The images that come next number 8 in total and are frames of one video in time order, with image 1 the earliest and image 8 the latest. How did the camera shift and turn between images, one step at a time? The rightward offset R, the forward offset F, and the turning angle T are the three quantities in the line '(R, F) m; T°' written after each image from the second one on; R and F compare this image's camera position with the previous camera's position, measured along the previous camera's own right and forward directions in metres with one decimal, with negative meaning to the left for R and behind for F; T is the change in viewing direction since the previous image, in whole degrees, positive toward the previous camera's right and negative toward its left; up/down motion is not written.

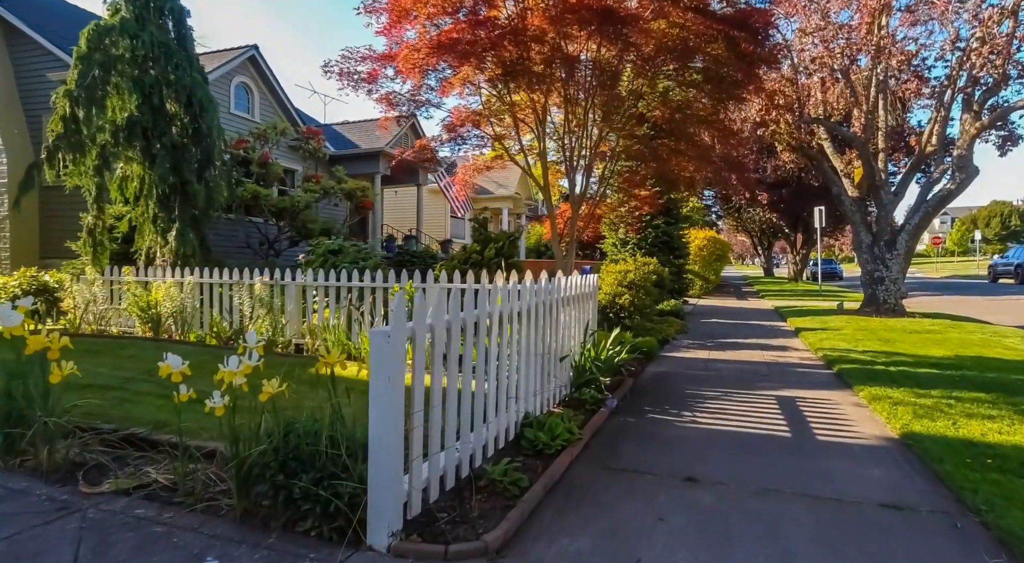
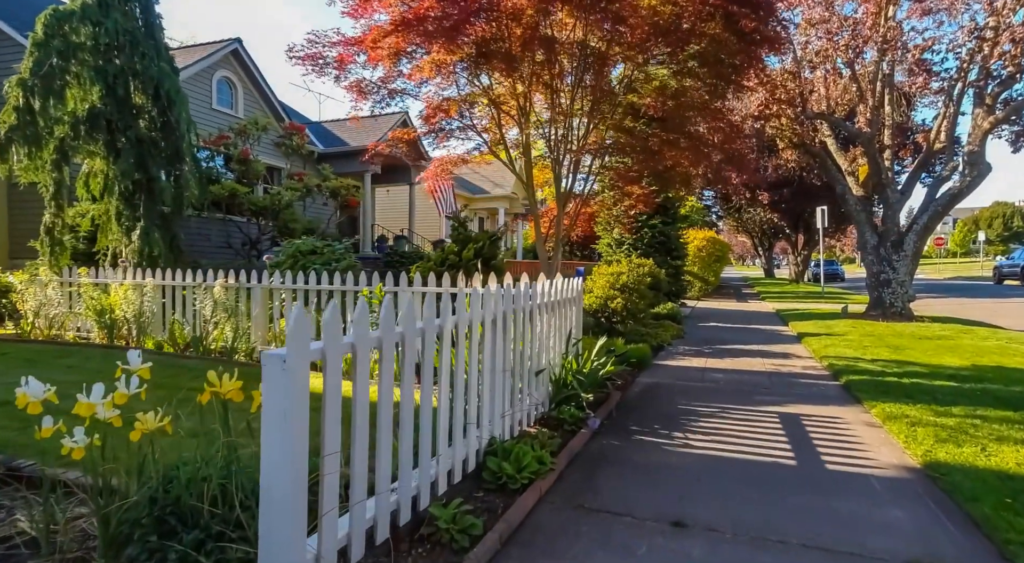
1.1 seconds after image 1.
(+0.2, +0.6) m; 0°
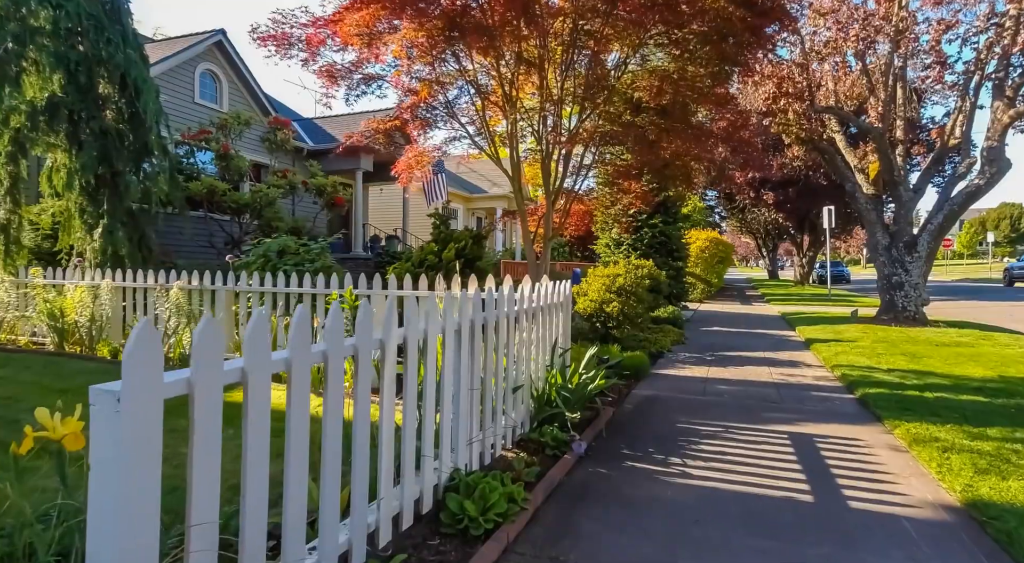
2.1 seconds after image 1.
(+0.2, +0.7) m; 0°
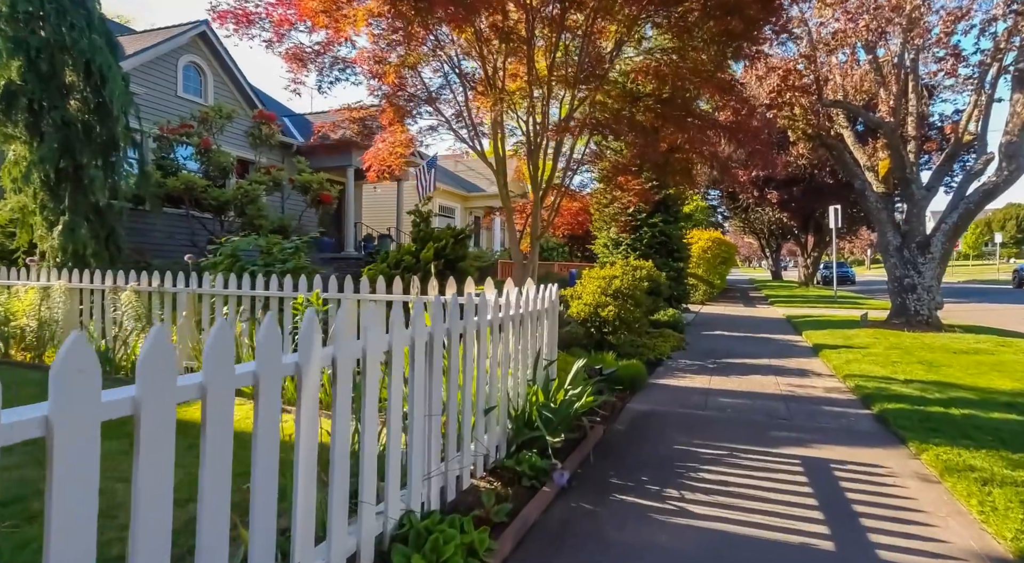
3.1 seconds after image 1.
(+0.2, +0.6) m; 0°
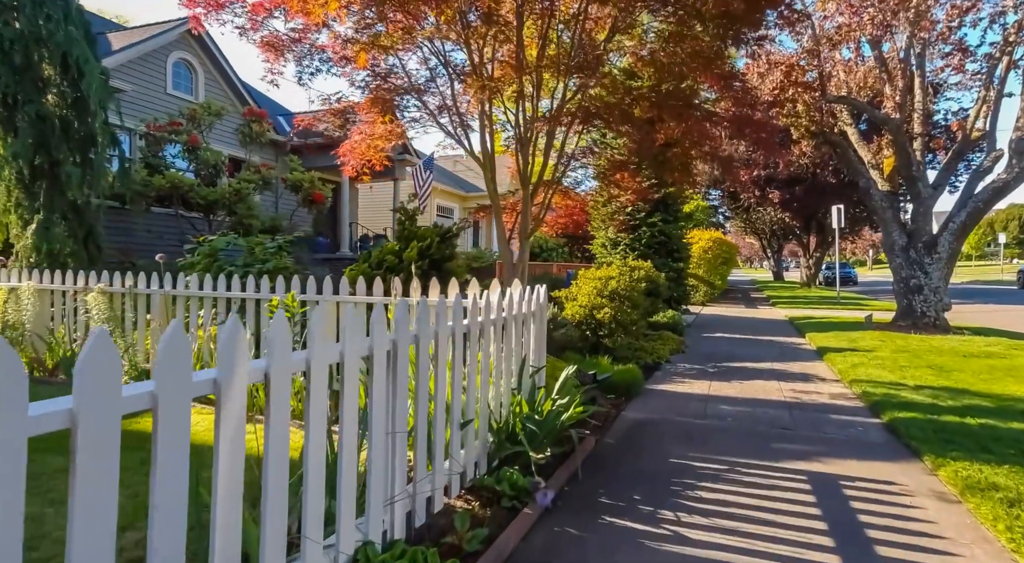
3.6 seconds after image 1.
(+0.1, +0.3) m; 0°
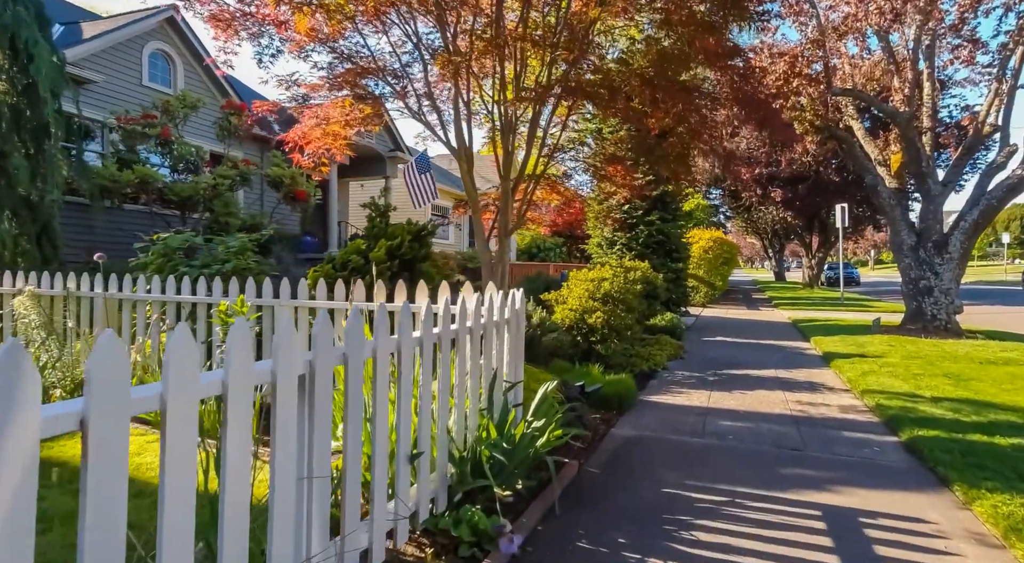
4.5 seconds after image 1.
(+0.2, +0.6) m; 0°
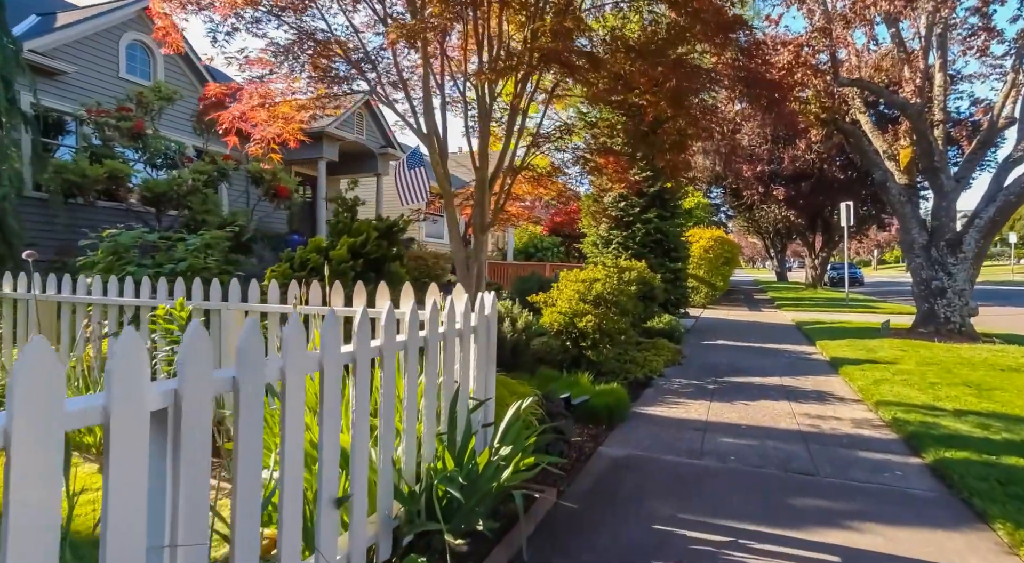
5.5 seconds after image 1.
(+0.2, +0.6) m; 0°
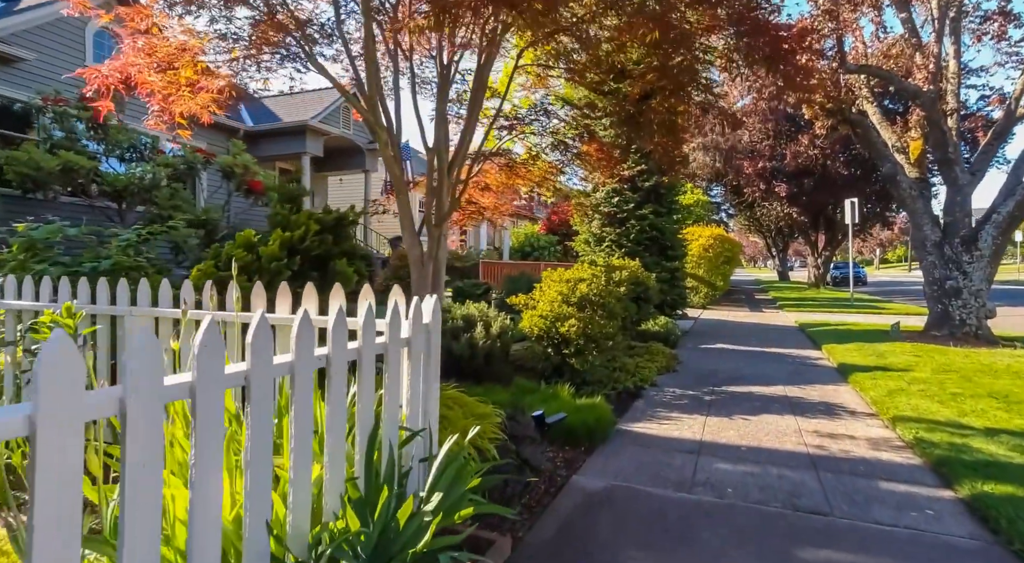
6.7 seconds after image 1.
(+0.2, +0.7) m; 0°
